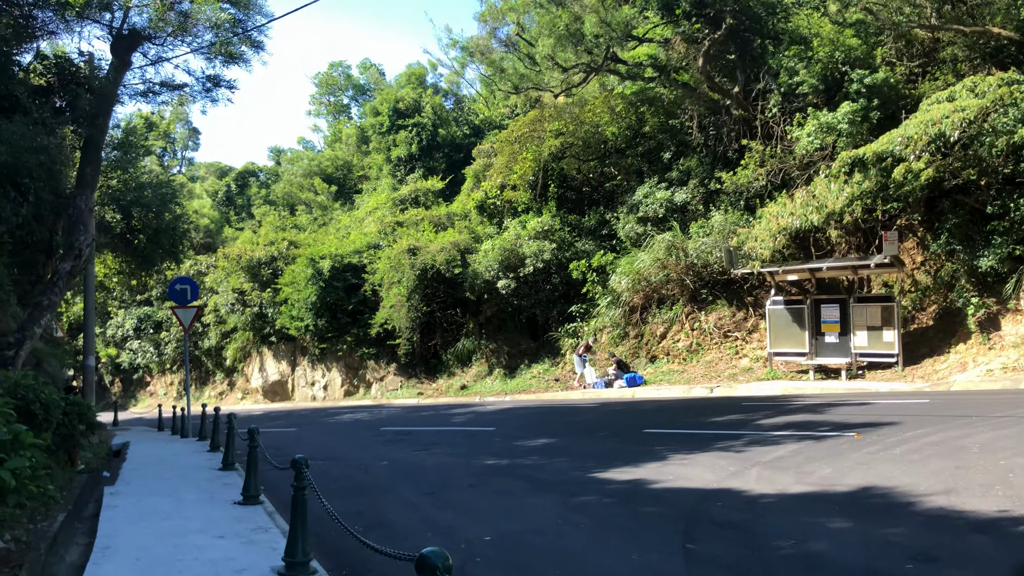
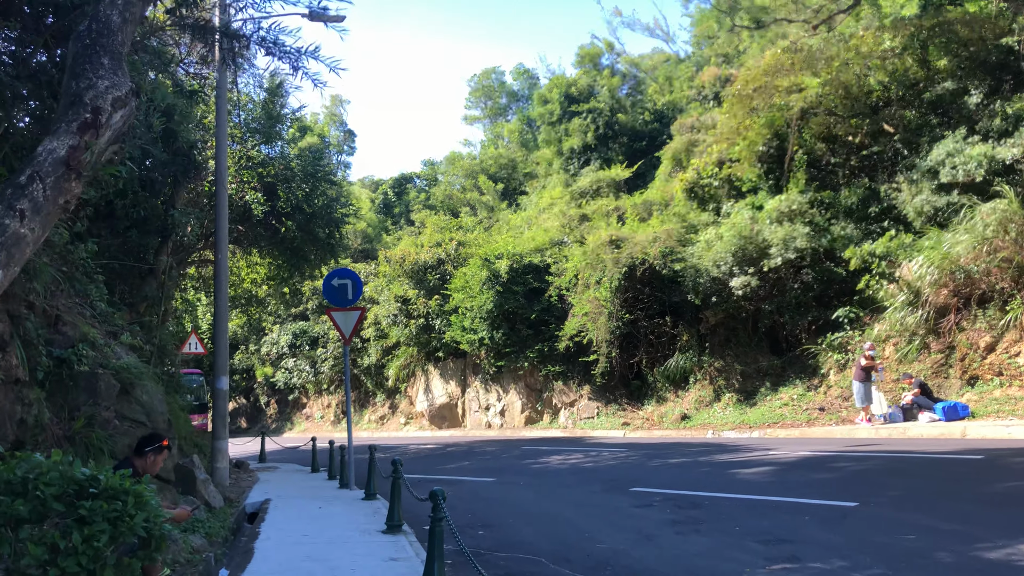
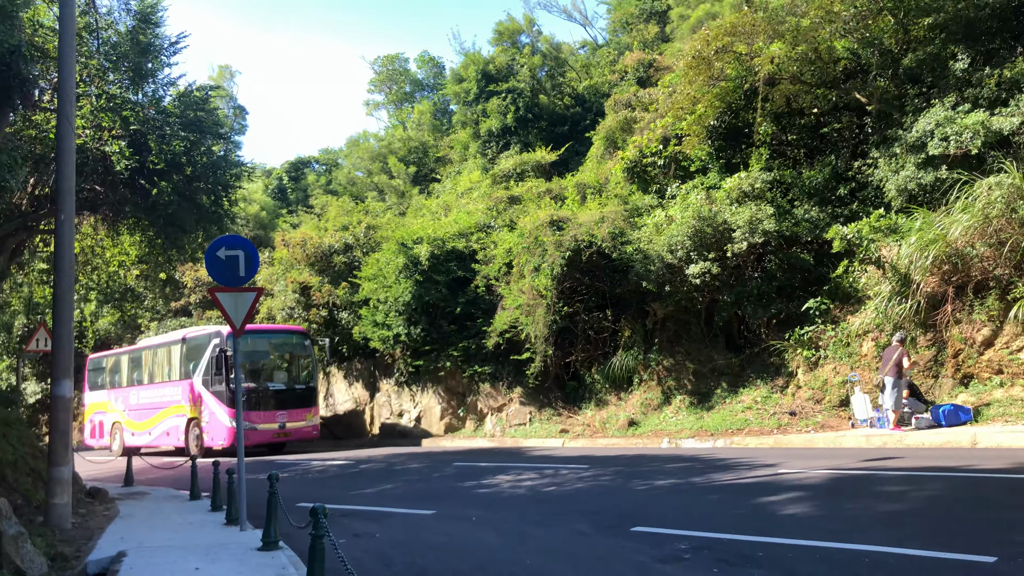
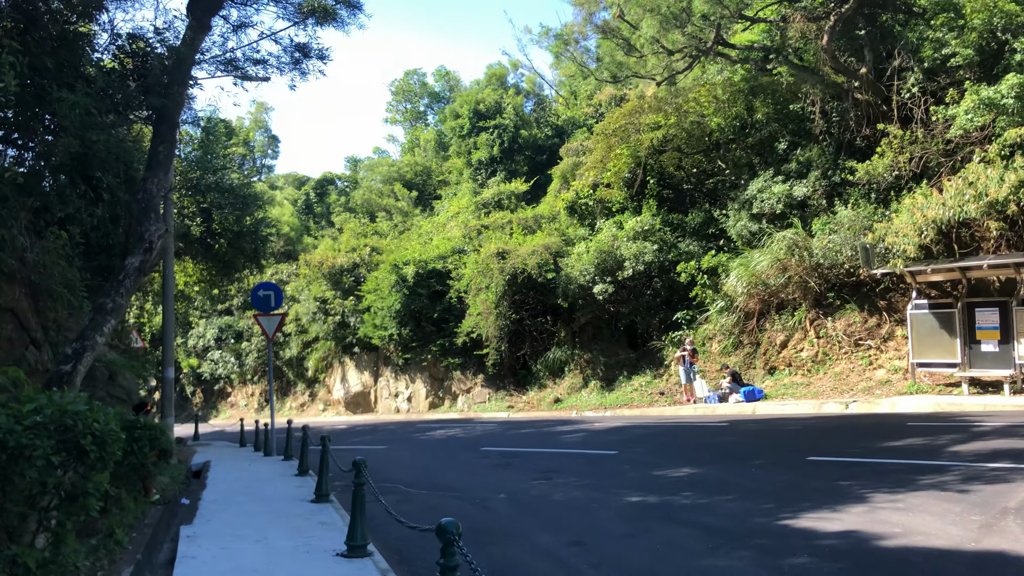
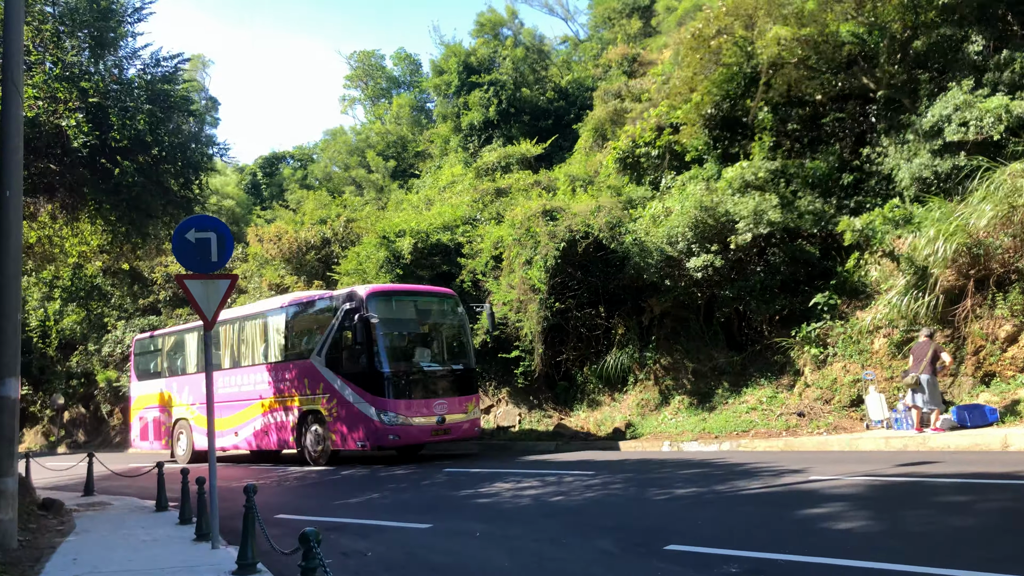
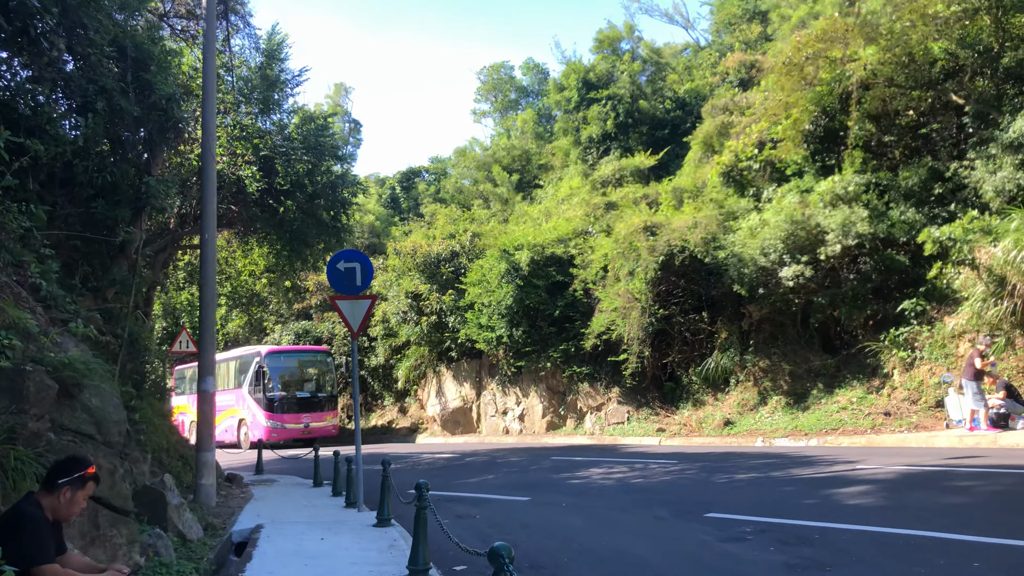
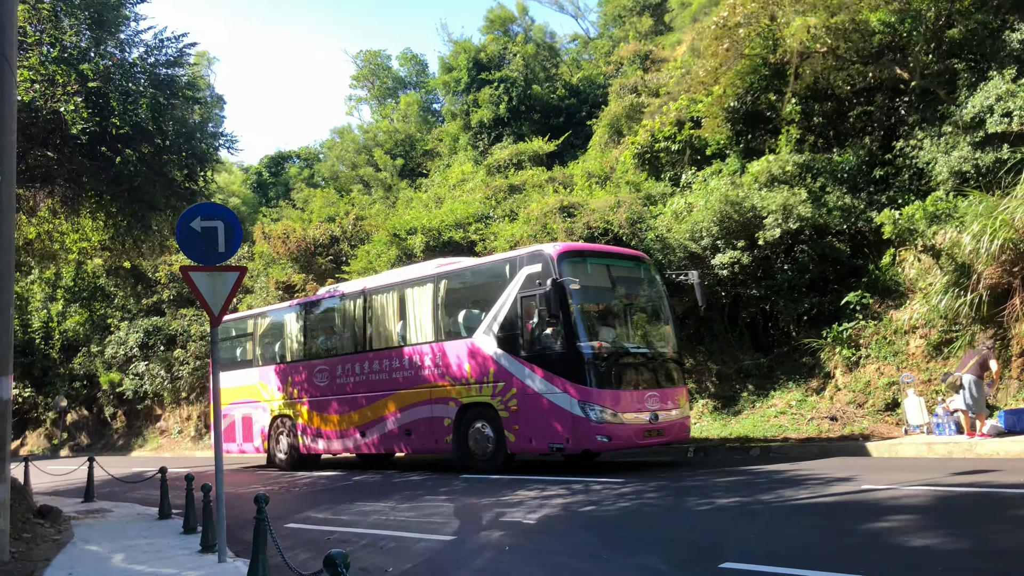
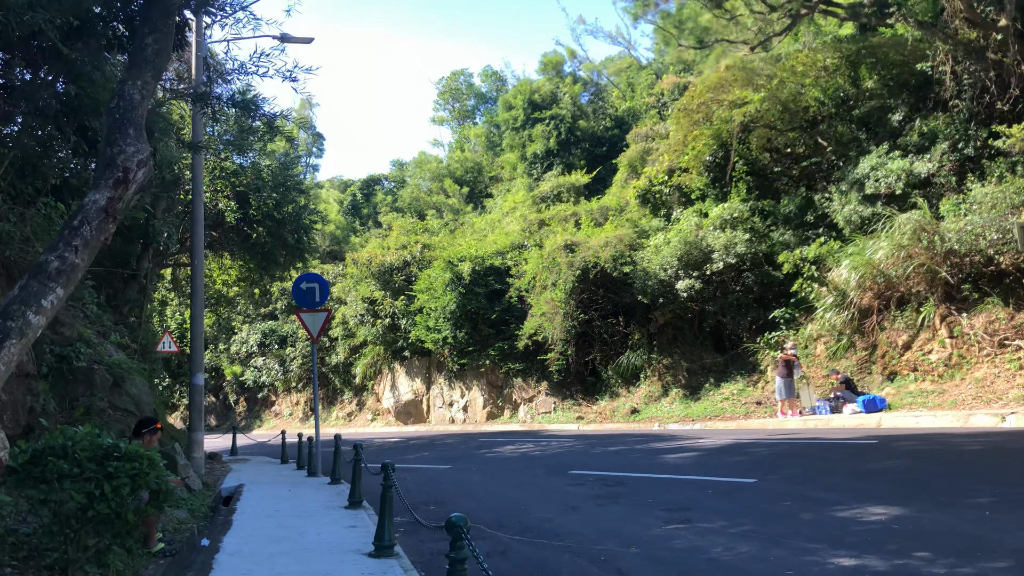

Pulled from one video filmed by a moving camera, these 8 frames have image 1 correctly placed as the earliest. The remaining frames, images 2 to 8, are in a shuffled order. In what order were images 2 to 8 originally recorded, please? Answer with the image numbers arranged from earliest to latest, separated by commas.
4, 8, 2, 6, 3, 5, 7
